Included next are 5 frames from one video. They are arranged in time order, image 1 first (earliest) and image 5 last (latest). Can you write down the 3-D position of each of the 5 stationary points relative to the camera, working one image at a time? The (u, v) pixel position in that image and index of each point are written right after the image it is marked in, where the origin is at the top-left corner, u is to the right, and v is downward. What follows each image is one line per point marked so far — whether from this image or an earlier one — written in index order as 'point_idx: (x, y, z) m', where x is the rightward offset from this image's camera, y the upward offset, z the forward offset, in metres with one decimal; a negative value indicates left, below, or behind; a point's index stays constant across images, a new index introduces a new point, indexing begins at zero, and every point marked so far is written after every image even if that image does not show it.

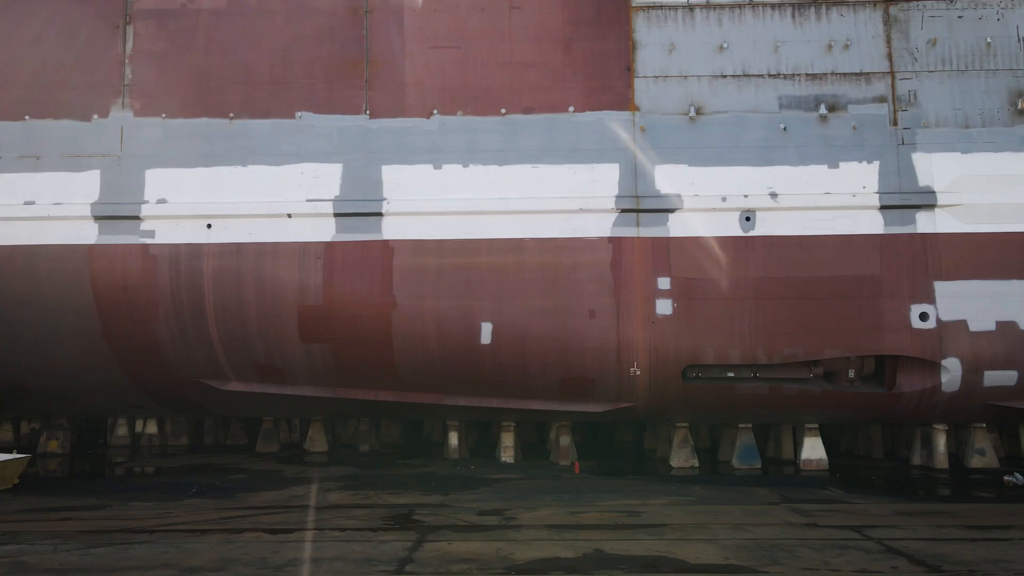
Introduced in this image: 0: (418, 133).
0: (-1.2, +2.1, +8.2) m
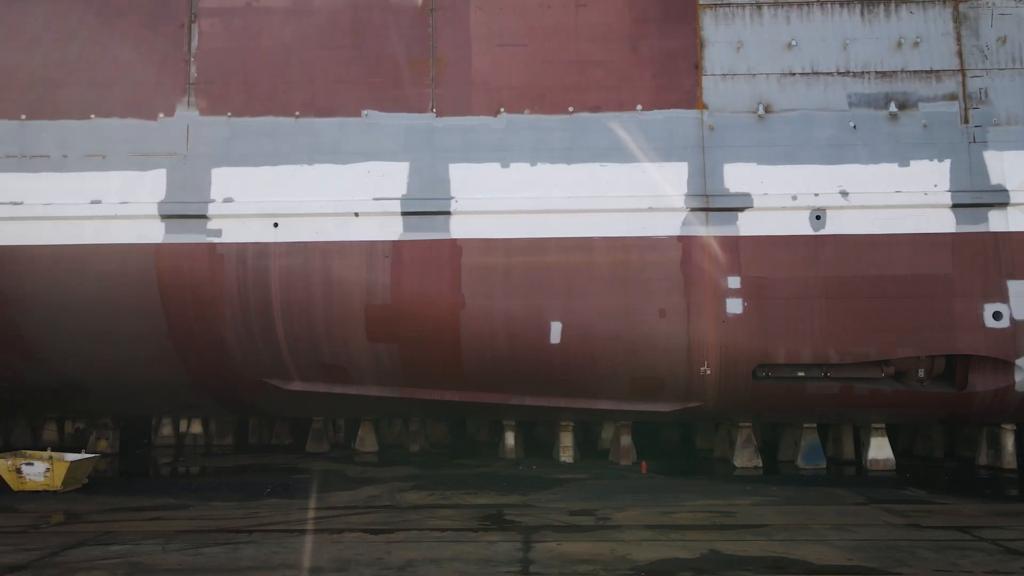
0: (-0.3, +2.1, +8.2) m
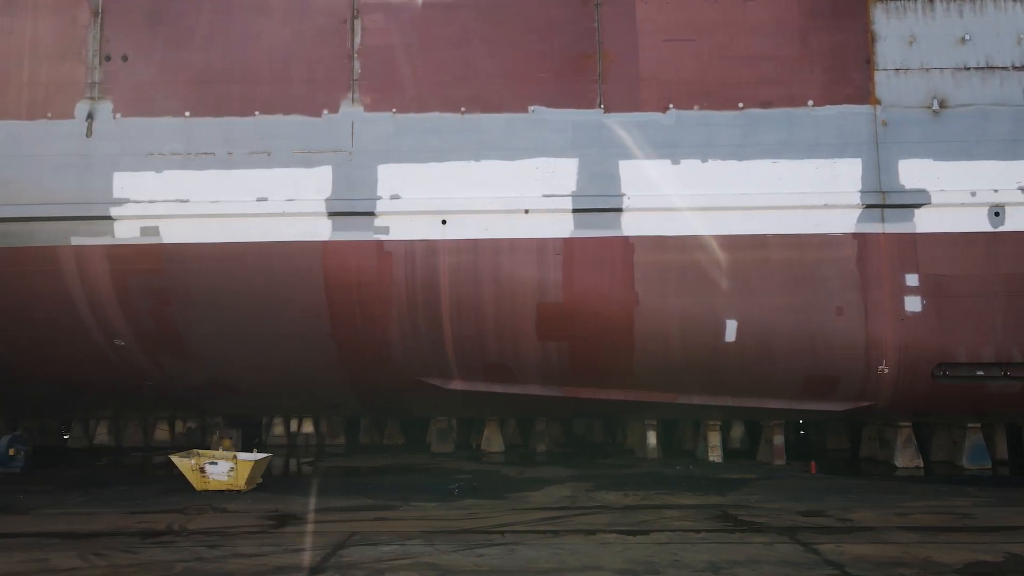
0: (+1.9, +2.1, +8.1) m
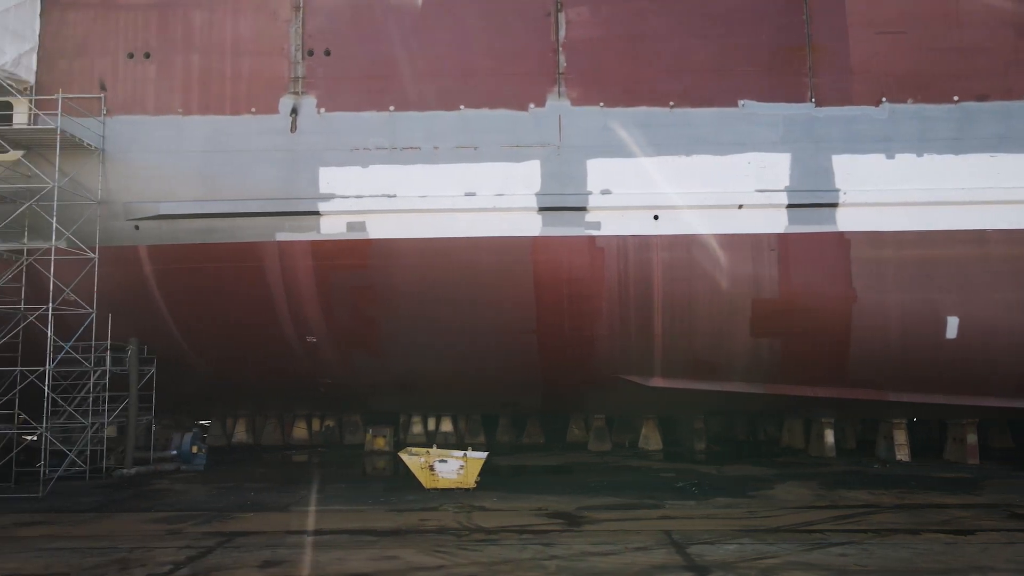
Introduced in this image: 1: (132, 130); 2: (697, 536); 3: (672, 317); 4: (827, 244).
0: (+4.6, +2.2, +8.0) m
1: (-5.0, +2.1, +8.2) m
2: (+1.5, -2.1, +5.2) m
3: (+2.0, -0.4, +8.0) m
4: (+4.0, +0.6, +7.8) m
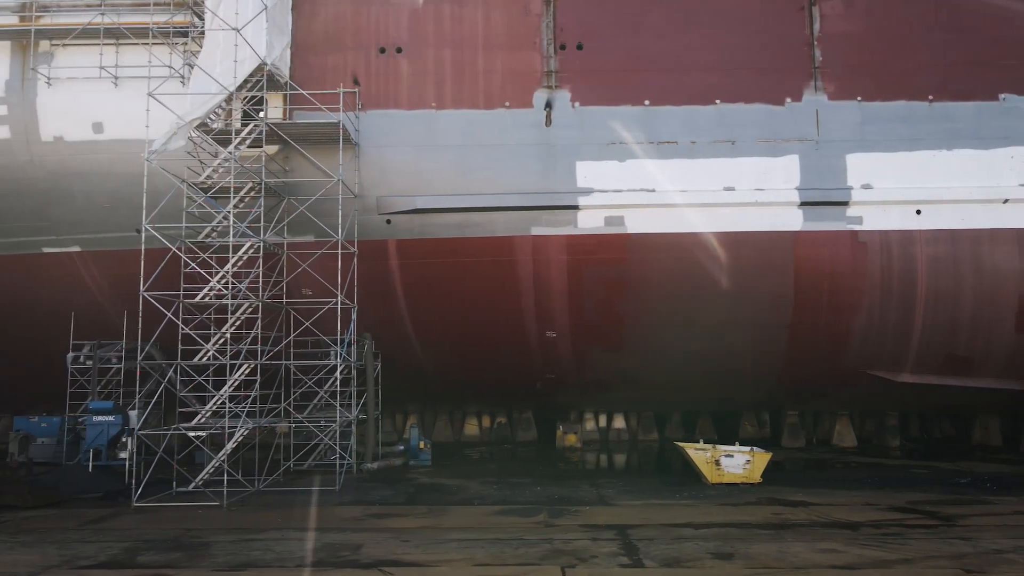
0: (+8.0, +2.2, +7.9) m
1: (-1.7, +2.2, +8.2) m
2: (+4.9, -2.0, +5.1) m
3: (+5.4, -0.3, +7.9) m
4: (+7.3, +0.6, +7.8) m
